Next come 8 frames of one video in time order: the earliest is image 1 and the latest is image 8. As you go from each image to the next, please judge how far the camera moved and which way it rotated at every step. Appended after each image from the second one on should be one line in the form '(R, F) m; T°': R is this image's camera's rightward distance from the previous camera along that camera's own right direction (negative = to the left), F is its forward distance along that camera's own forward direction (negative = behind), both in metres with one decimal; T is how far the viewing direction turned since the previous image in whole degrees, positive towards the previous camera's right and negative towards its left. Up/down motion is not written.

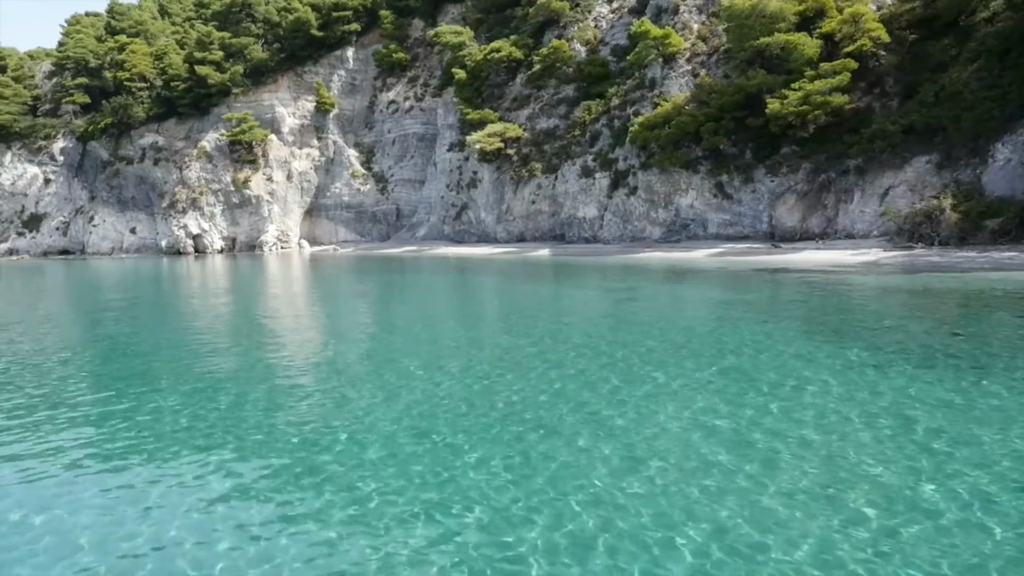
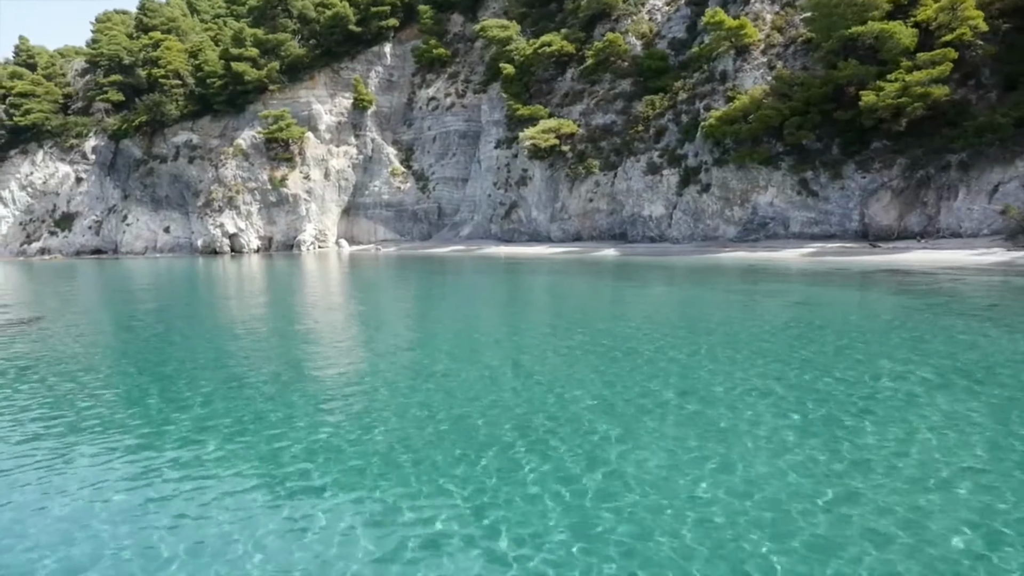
(-2.8, +1.4) m; -1°
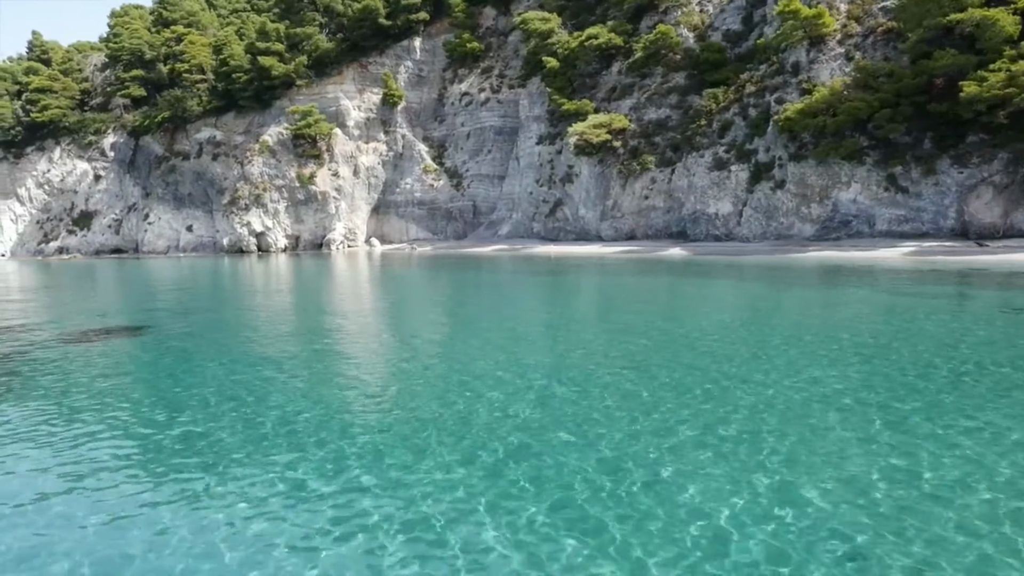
(-3.2, +1.6) m; 0°
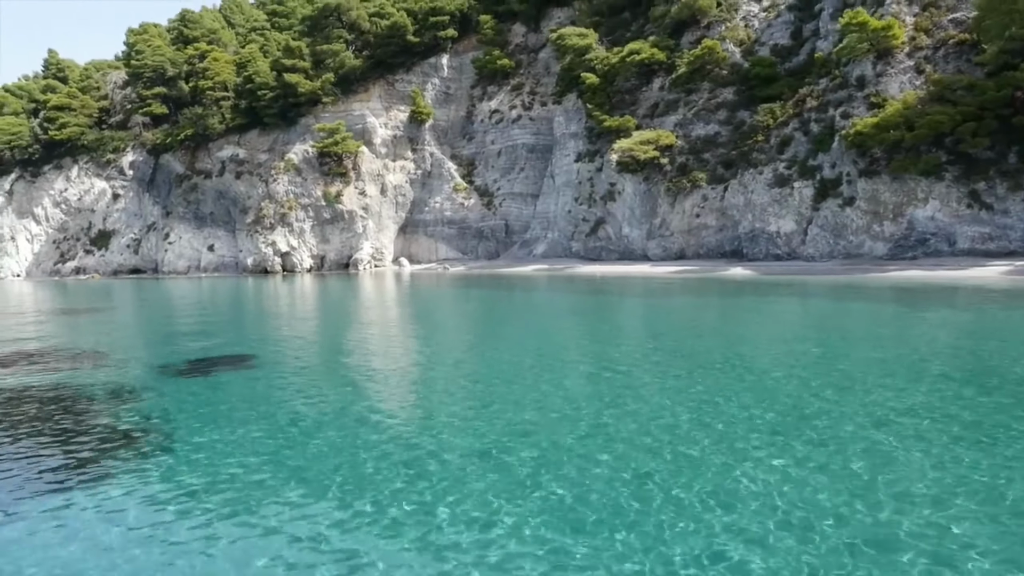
(-2.7, +1.4) m; 0°
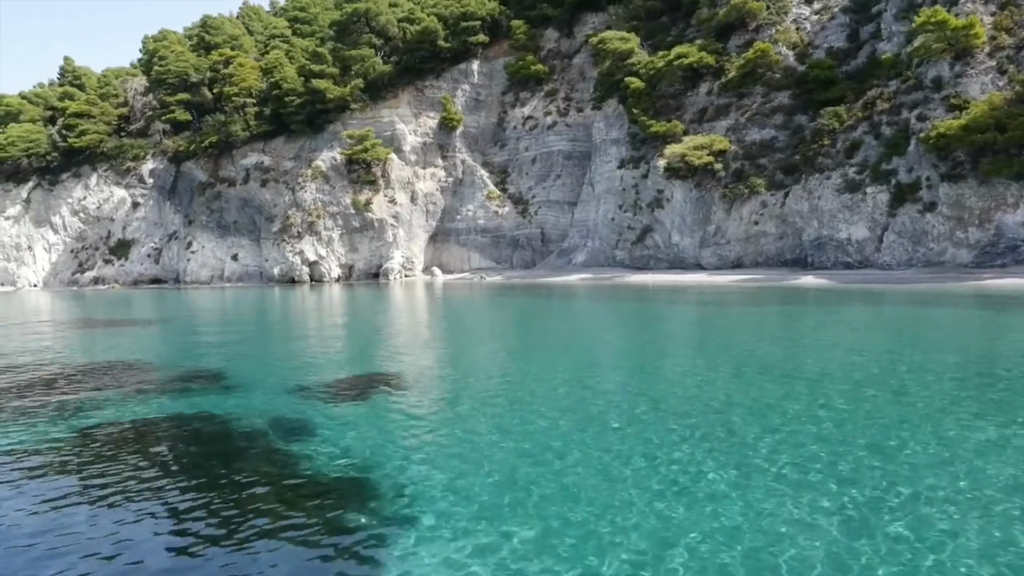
(-2.9, +1.5) m; 0°
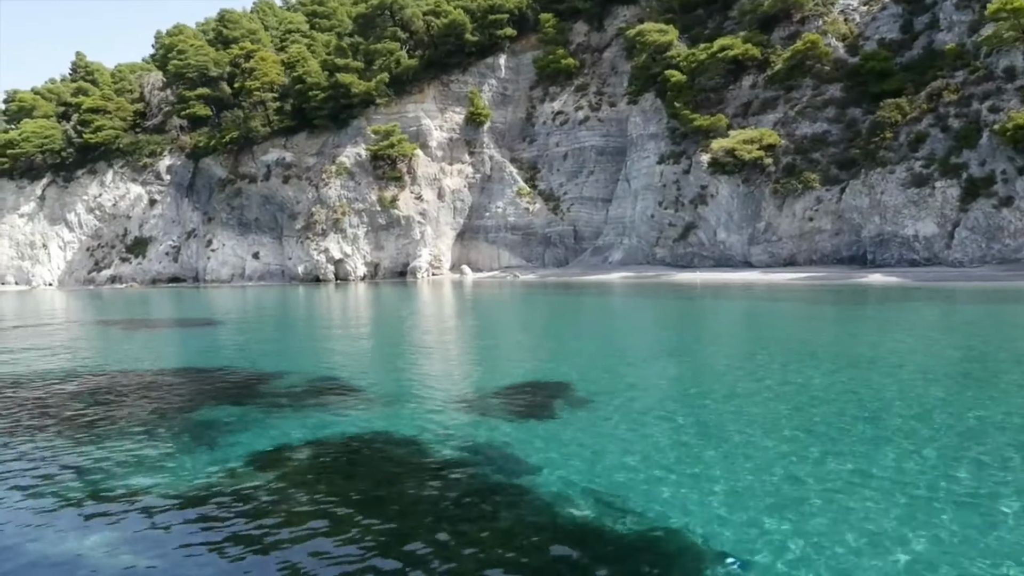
(-2.5, +1.3) m; 0°
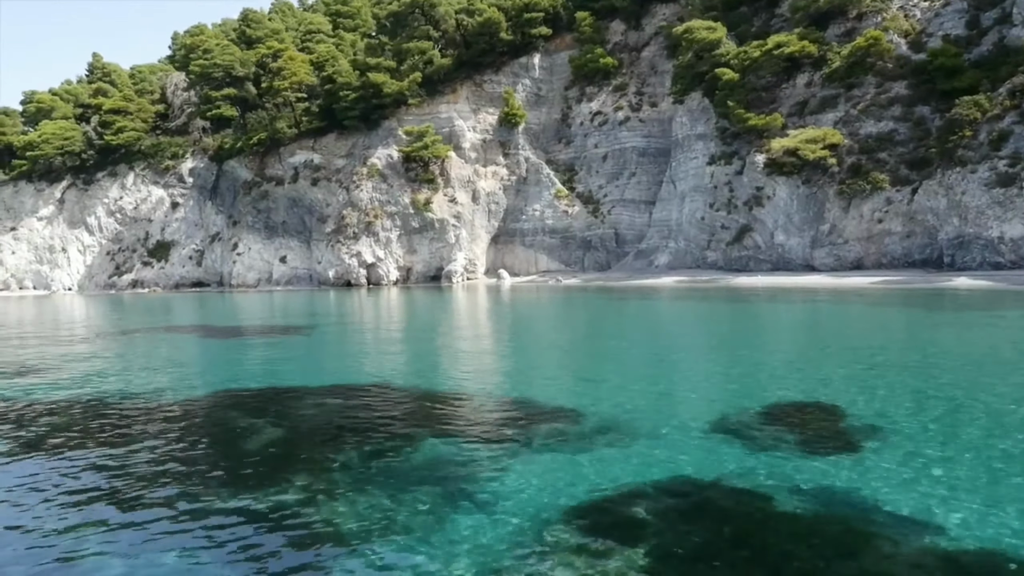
(-3.0, +1.5) m; 0°
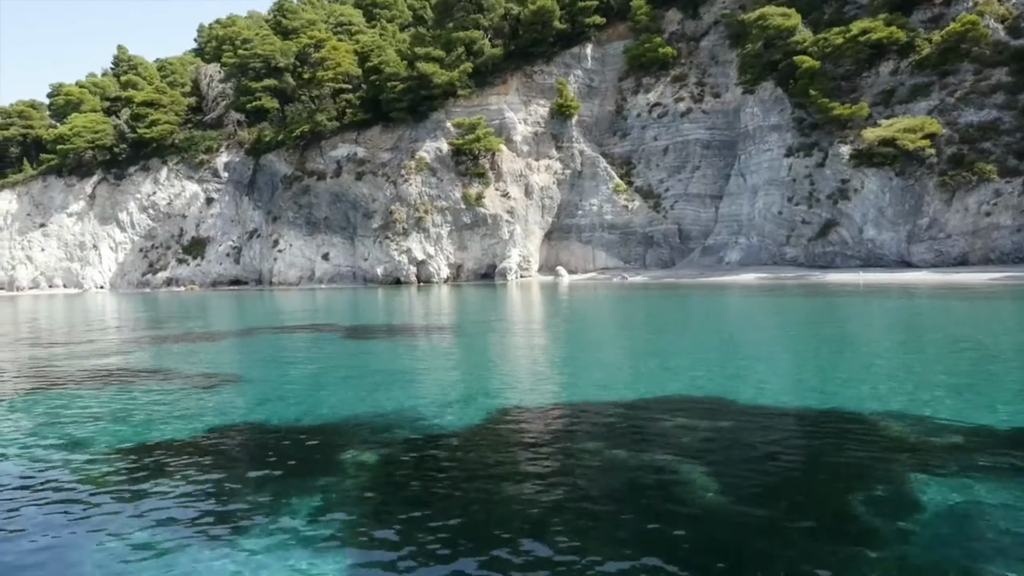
(-4.2, +2.0) m; 0°
